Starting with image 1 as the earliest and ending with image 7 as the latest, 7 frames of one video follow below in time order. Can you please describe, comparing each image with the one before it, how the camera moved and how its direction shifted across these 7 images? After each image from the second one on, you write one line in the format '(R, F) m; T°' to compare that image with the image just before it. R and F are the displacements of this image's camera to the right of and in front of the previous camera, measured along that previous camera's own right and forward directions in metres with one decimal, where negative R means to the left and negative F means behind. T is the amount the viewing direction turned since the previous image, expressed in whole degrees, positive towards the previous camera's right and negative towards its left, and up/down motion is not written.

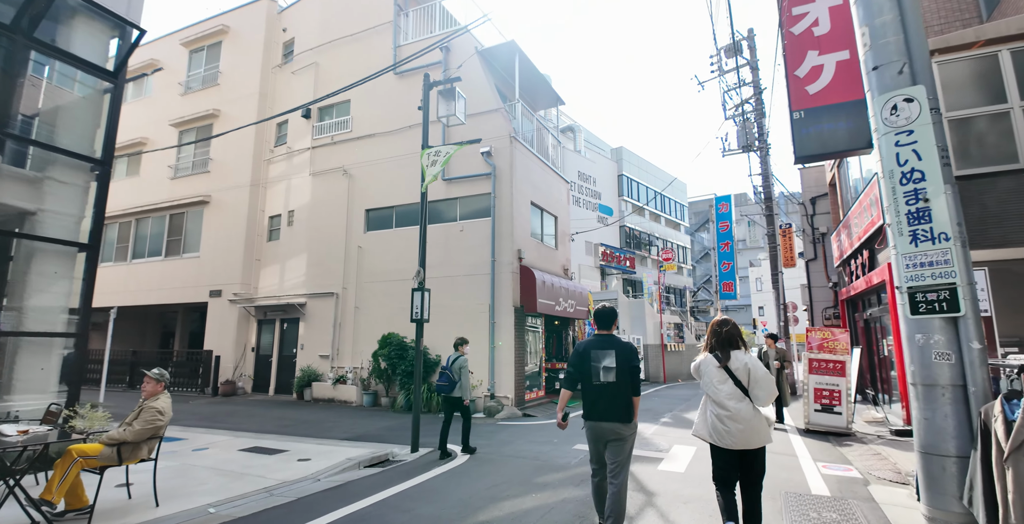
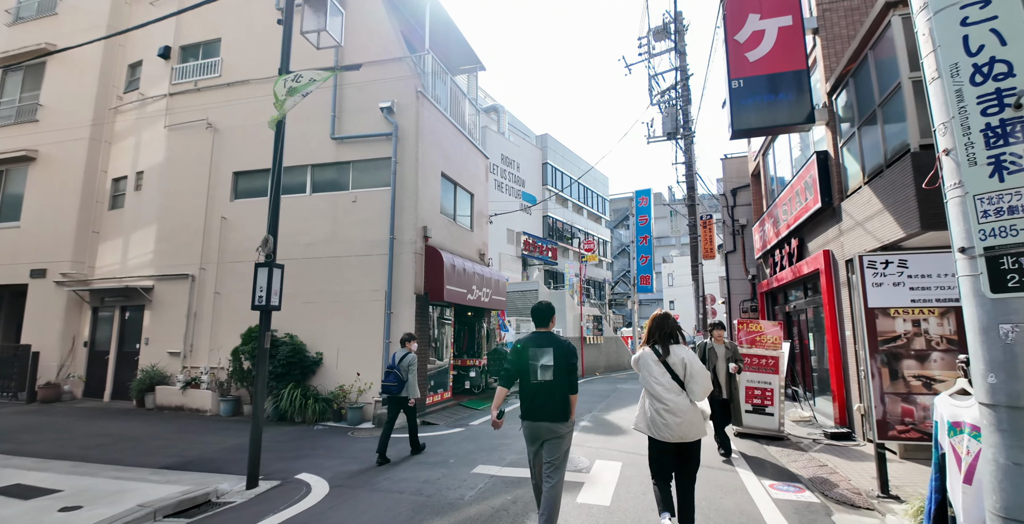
(+0.5, +1.8) m; +9°
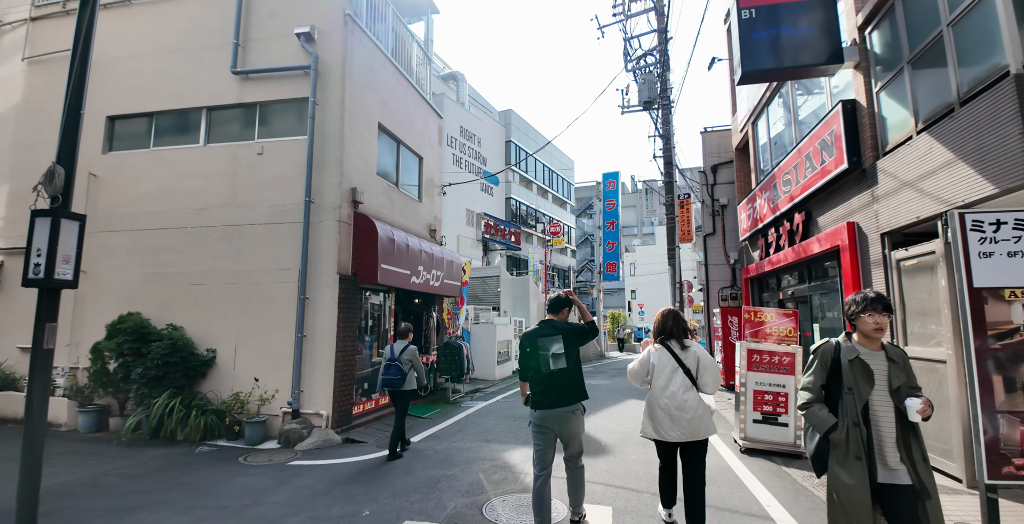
(+0.2, +2.0) m; +4°
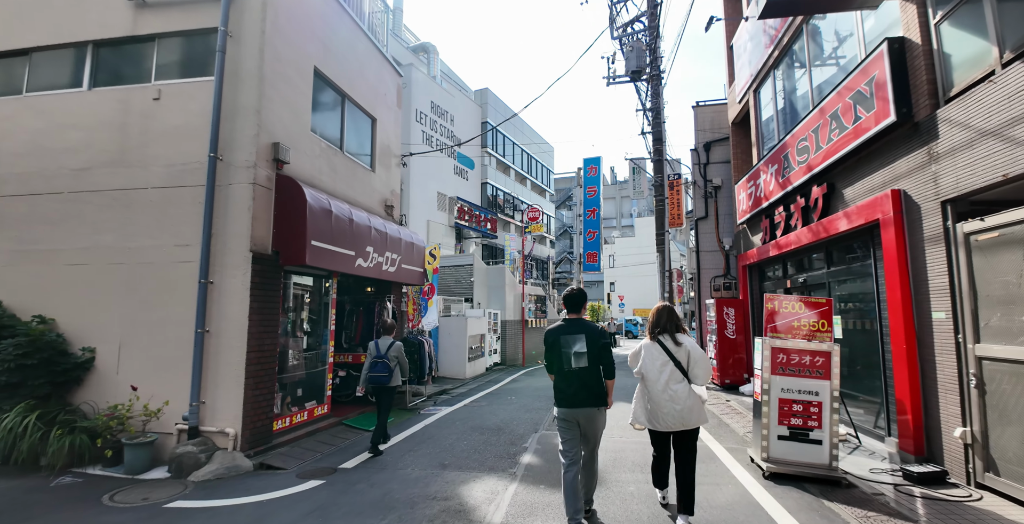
(+0.2, +1.5) m; +2°
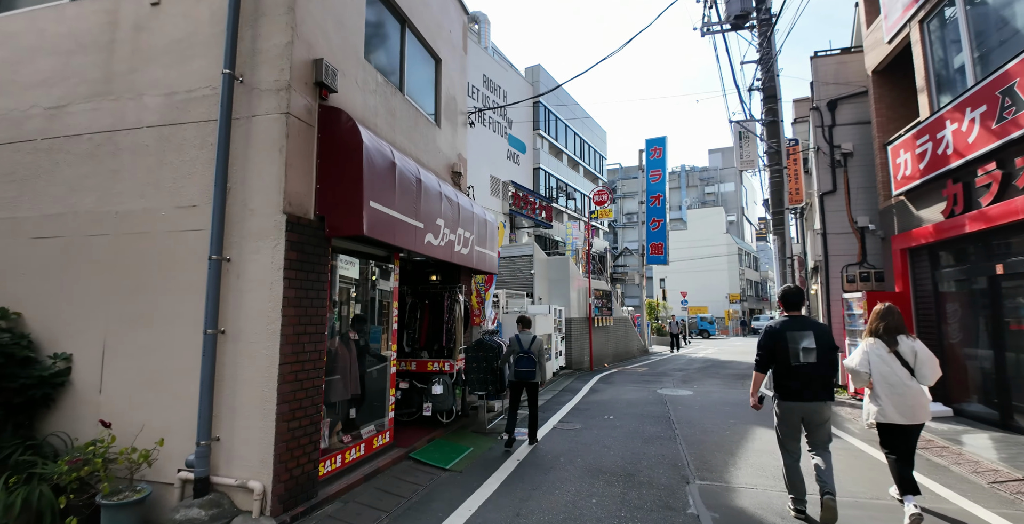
(-1.0, +2.0) m; -4°
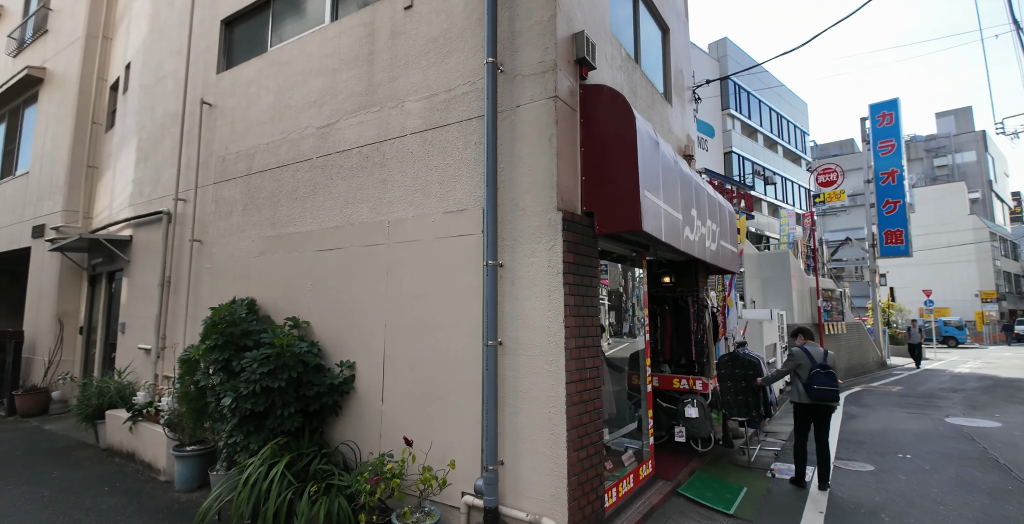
(-1.0, +0.5) m; -18°
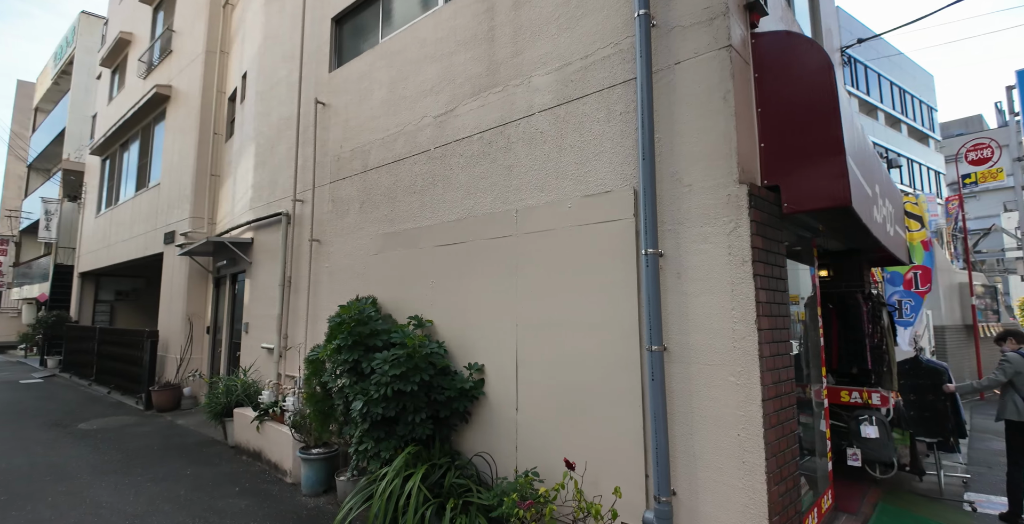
(-0.5, +0.4) m; -8°
